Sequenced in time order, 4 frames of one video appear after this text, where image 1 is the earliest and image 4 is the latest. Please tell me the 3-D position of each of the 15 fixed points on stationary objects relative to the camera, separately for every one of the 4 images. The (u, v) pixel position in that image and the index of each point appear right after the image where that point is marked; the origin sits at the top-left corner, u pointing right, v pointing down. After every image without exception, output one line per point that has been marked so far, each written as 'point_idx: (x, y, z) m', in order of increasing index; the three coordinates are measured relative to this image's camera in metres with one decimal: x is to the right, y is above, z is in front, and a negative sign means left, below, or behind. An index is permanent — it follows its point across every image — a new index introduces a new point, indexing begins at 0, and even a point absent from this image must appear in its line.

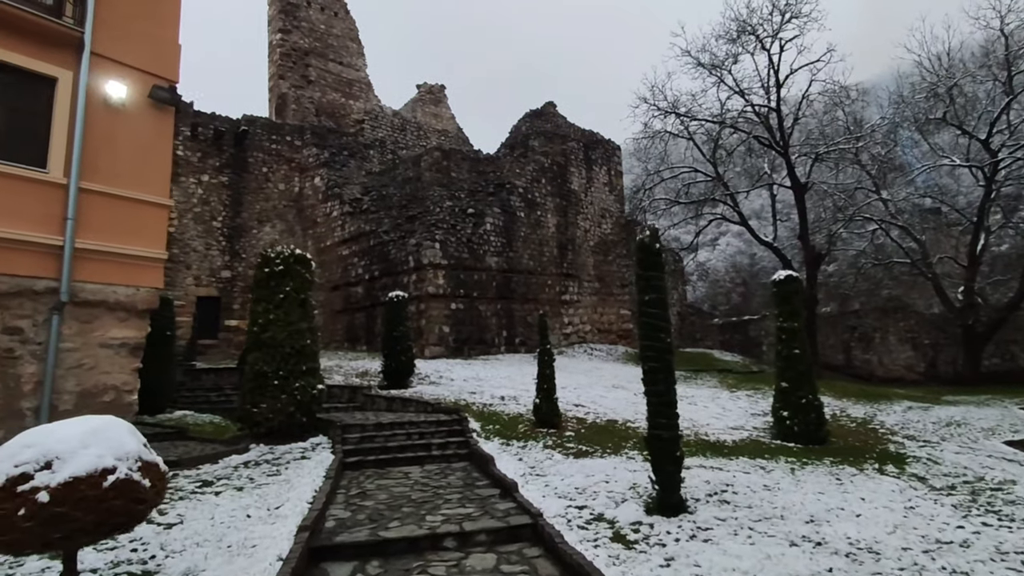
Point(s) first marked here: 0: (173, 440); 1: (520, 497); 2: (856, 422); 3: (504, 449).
0: (-4.3, -2.0, +8.4) m
1: (+0.1, -1.8, +5.3) m
2: (+5.3, -2.1, +9.5) m
3: (-0.1, -1.9, +7.6) m
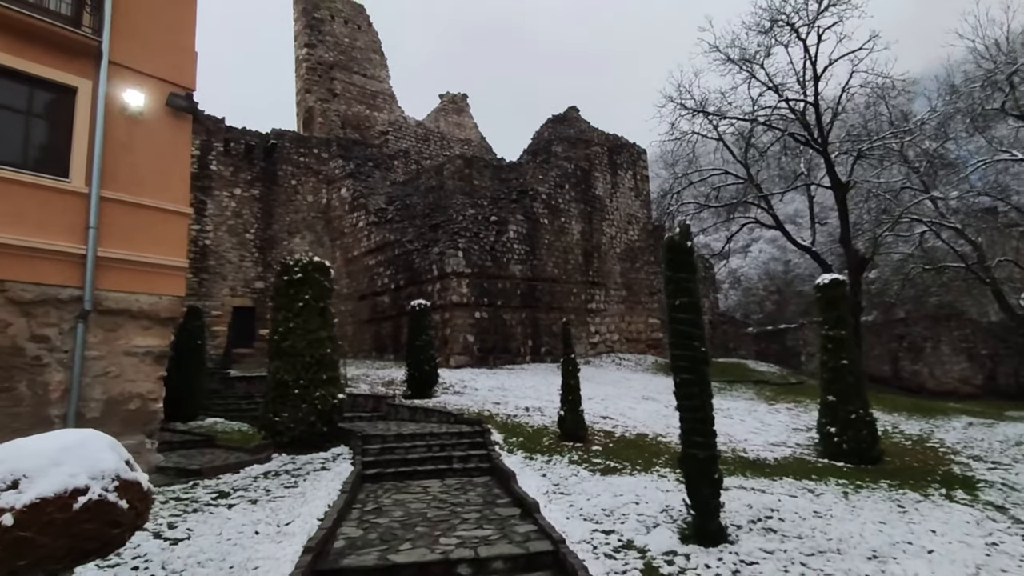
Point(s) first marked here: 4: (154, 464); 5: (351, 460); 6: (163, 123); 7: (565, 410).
0: (-4.0, -2.1, +8.2) m
1: (+0.2, -1.8, +4.9) m
2: (+5.6, -2.1, +8.9) m
3: (+0.2, -2.0, +7.2) m
4: (-4.0, -2.0, +7.1) m
5: (-1.9, -2.0, +7.5) m
6: (-4.2, +2.0, +7.7) m
7: (+0.7, -1.6, +8.5) m
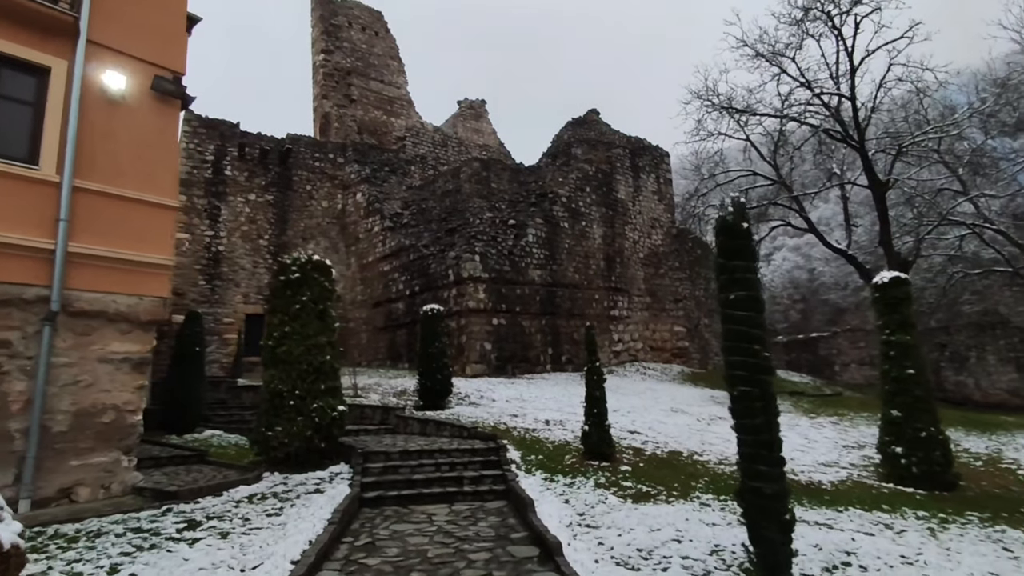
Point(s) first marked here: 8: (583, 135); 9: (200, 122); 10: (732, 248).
0: (-3.8, -2.1, +7.5) m
1: (+0.3, -1.8, +4.1) m
2: (+5.9, -2.1, +7.9) m
3: (+0.4, -2.0, +6.4) m
4: (-3.9, -2.0, +6.4) m
5: (-1.7, -2.0, +6.7) m
6: (-4.0, +2.0, +7.0) m
7: (+0.9, -1.7, +7.6) m
8: (+2.2, +4.8, +19.5) m
9: (-8.5, +4.5, +17.1) m
10: (+1.3, +0.2, +3.9) m
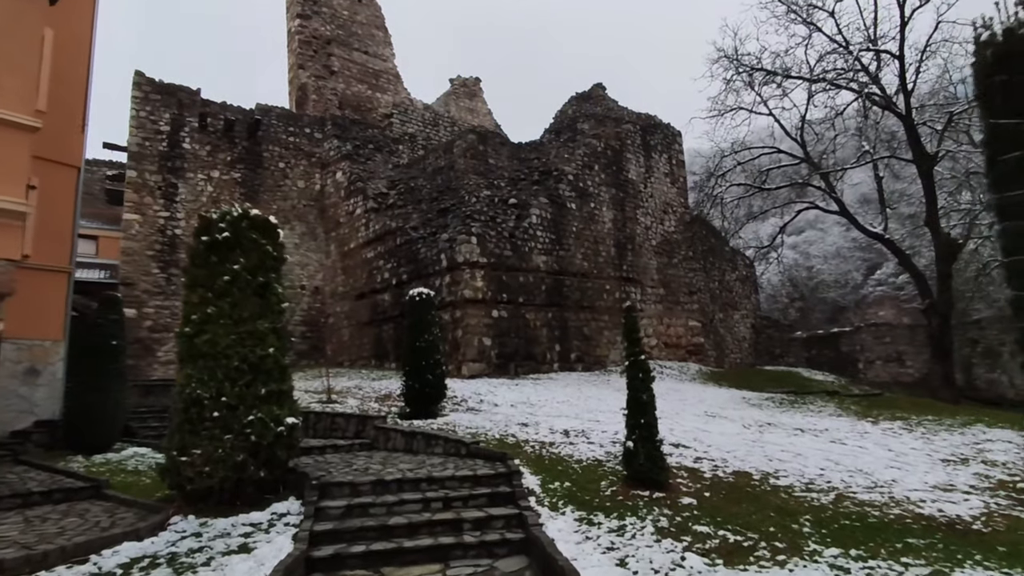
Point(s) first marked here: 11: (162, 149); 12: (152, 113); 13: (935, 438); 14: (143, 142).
0: (-3.7, -1.8, +5.4) m
1: (+0.5, -1.4, +2.0) m
2: (+6.0, -1.8, +5.9) m
3: (+0.5, -1.7, +4.3) m
4: (-3.7, -1.7, +4.3) m
5: (-1.6, -1.7, +4.6) m
6: (-3.9, +2.3, +4.9) m
7: (+1.1, -1.3, +5.5) m
8: (+2.2, +5.0, +17.5) m
9: (-8.5, +4.8, +14.9) m
10: (+1.5, +0.6, +1.8) m
11: (-8.3, +3.3, +14.9) m
12: (-8.5, +4.1, +14.9) m
13: (+5.5, -2.0, +8.2) m
14: (-8.6, +3.4, +14.7) m
